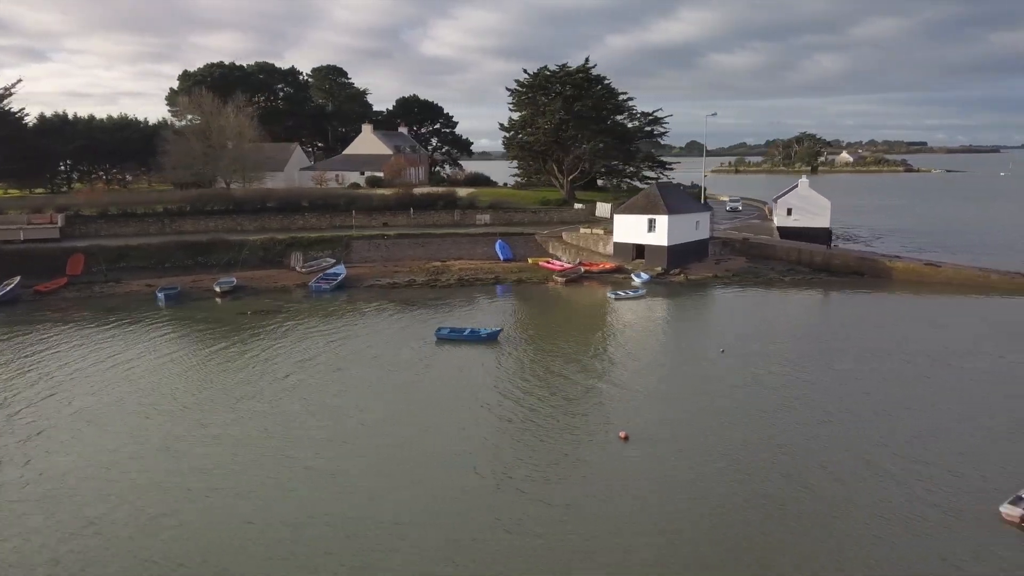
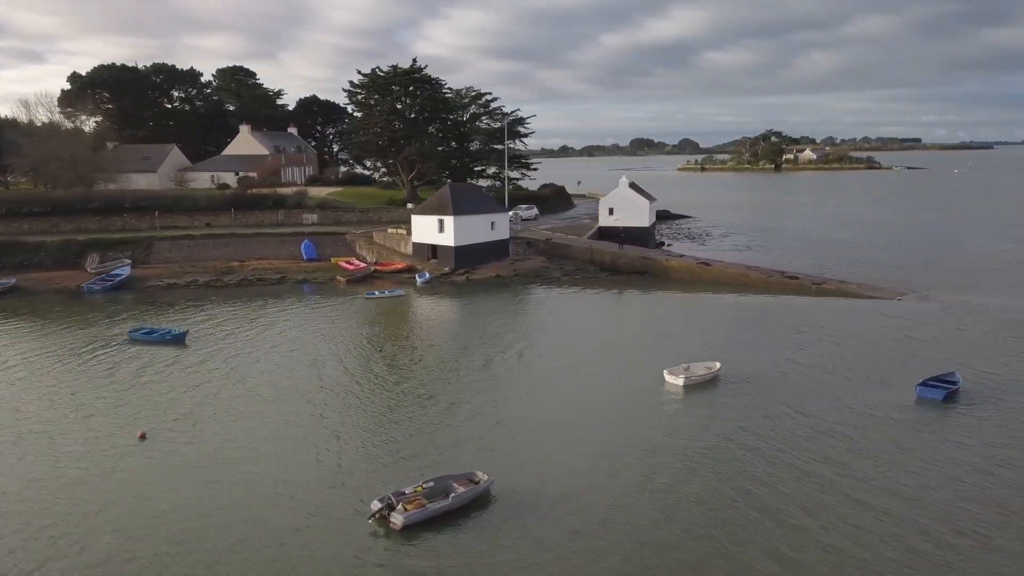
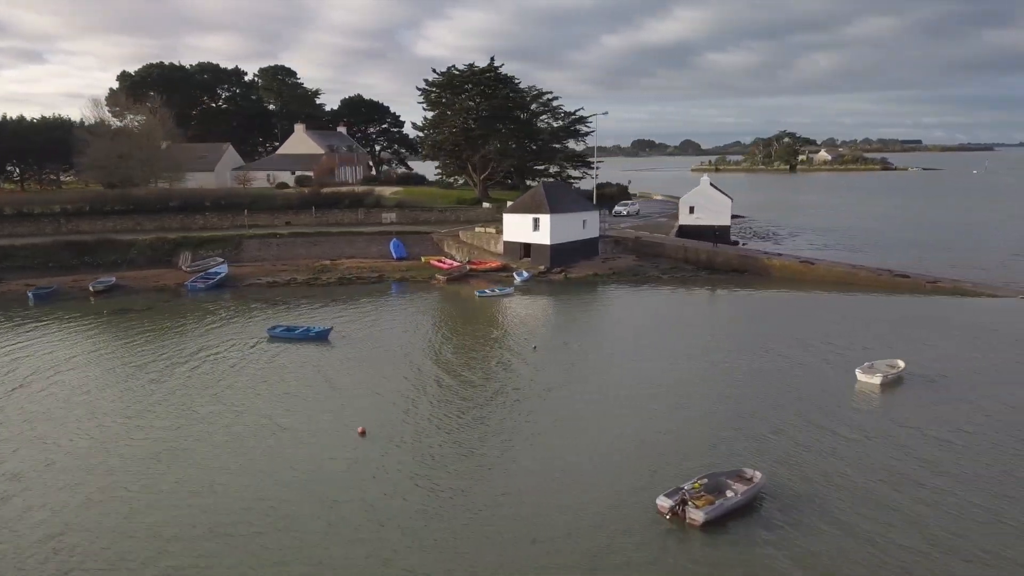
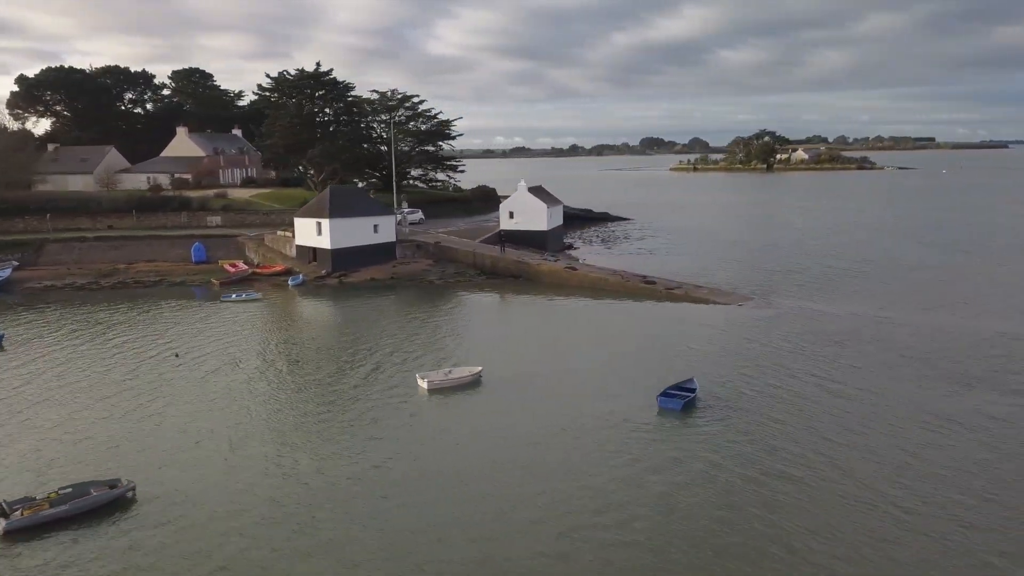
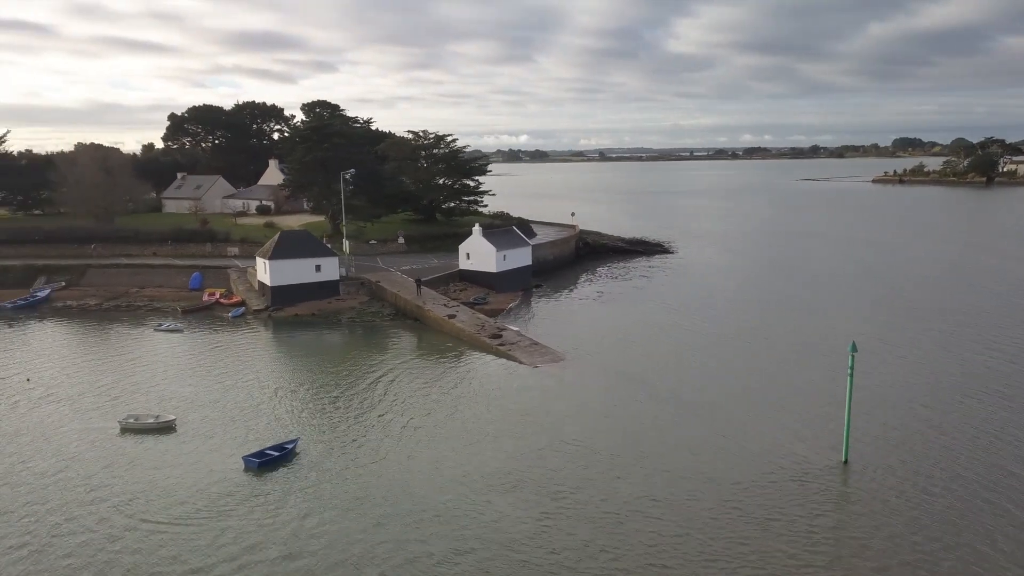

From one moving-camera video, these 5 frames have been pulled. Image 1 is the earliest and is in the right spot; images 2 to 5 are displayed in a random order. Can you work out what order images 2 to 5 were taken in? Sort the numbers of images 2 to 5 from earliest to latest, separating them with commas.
3, 2, 4, 5
